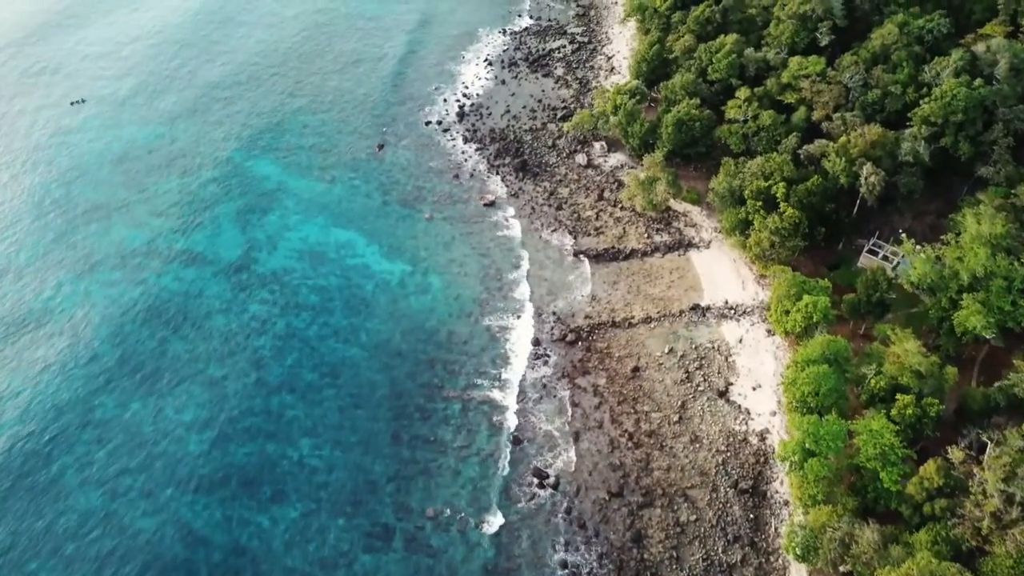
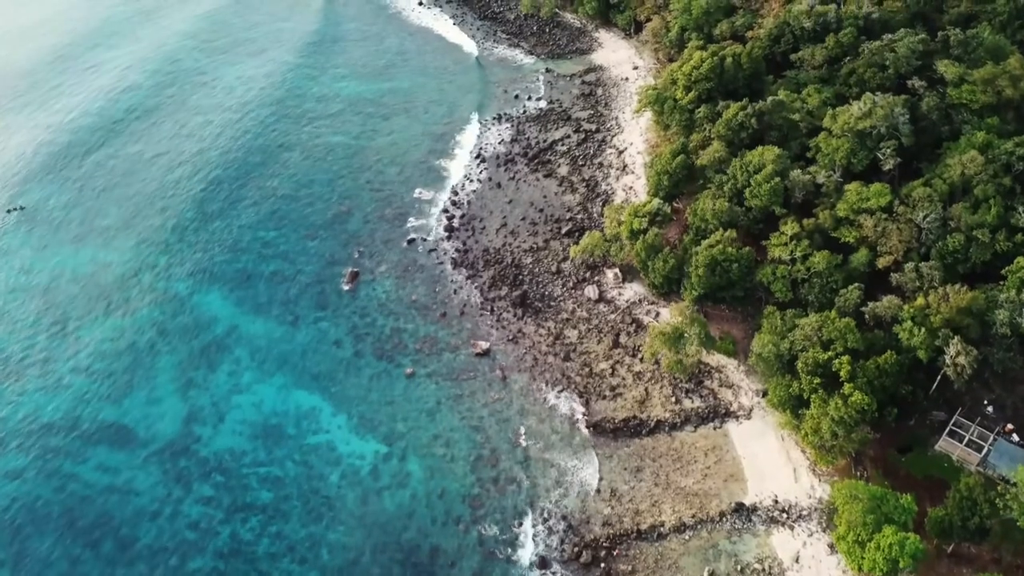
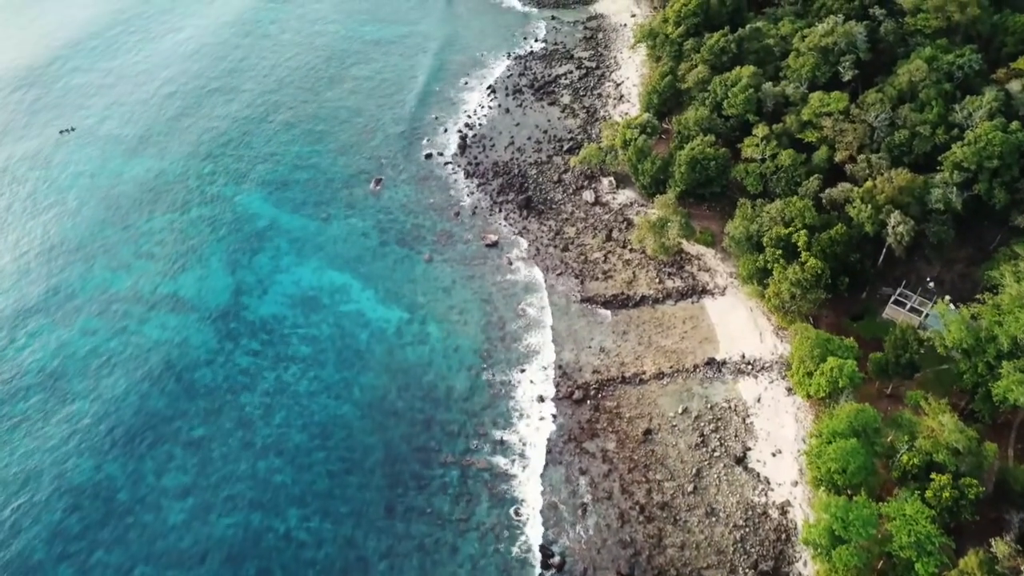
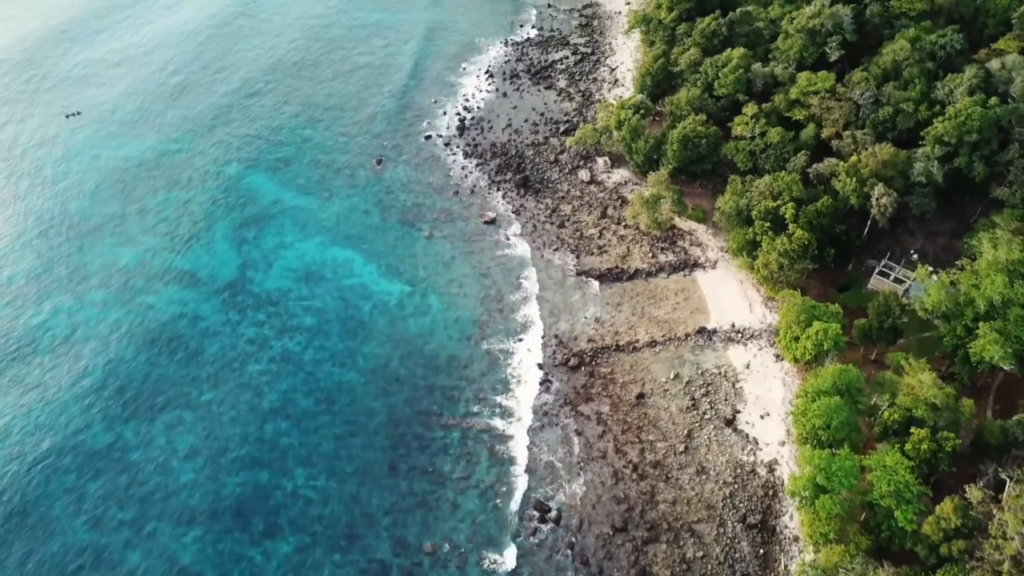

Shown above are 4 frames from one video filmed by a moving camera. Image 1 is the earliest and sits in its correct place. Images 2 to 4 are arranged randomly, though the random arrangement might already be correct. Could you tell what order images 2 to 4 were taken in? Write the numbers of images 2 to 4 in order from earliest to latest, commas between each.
4, 3, 2
